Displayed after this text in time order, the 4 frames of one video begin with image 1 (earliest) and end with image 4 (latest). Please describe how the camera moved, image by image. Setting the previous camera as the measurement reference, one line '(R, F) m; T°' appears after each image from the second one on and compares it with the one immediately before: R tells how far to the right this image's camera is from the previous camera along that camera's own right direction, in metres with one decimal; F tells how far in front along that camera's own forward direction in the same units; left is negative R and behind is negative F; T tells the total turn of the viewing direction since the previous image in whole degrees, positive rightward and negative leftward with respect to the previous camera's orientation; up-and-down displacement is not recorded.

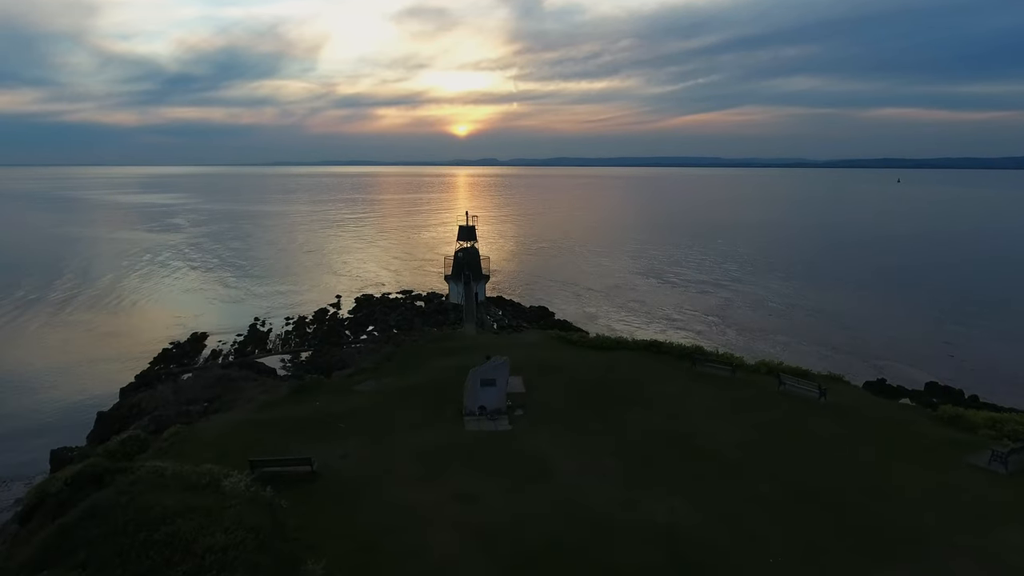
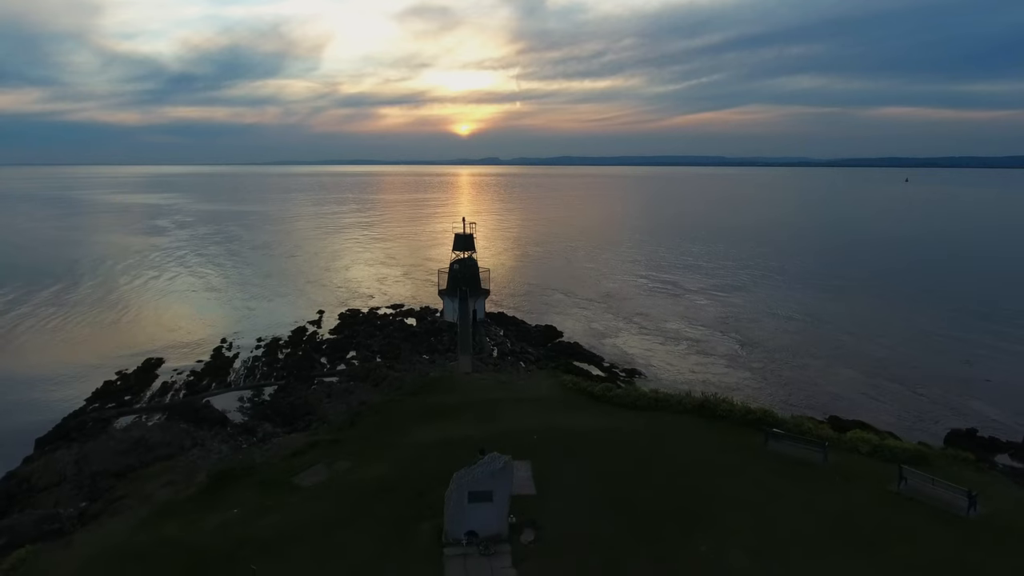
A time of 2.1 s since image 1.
(-0.1, +3.5) m; 0°
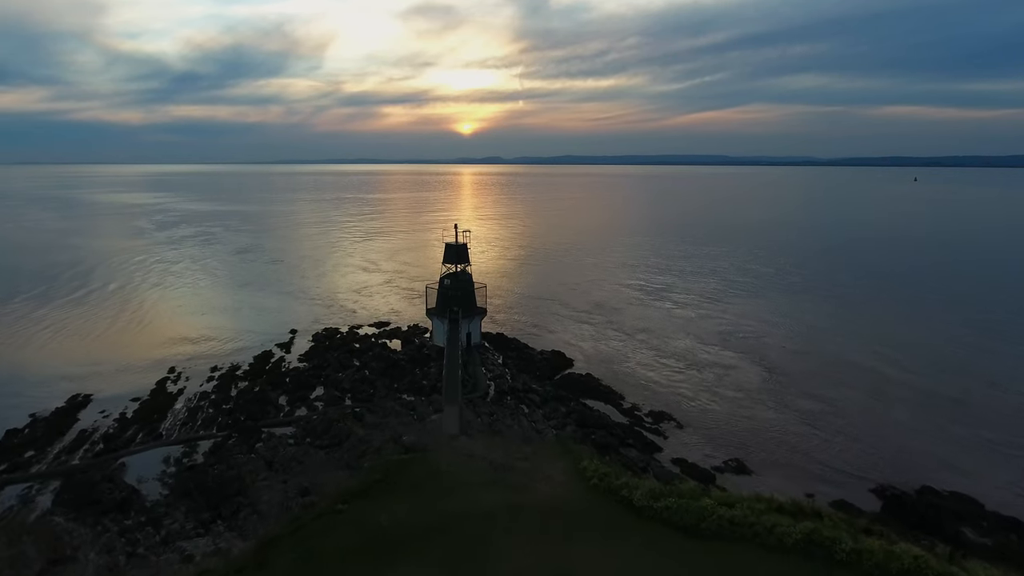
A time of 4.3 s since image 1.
(+0.1, +3.9) m; 0°
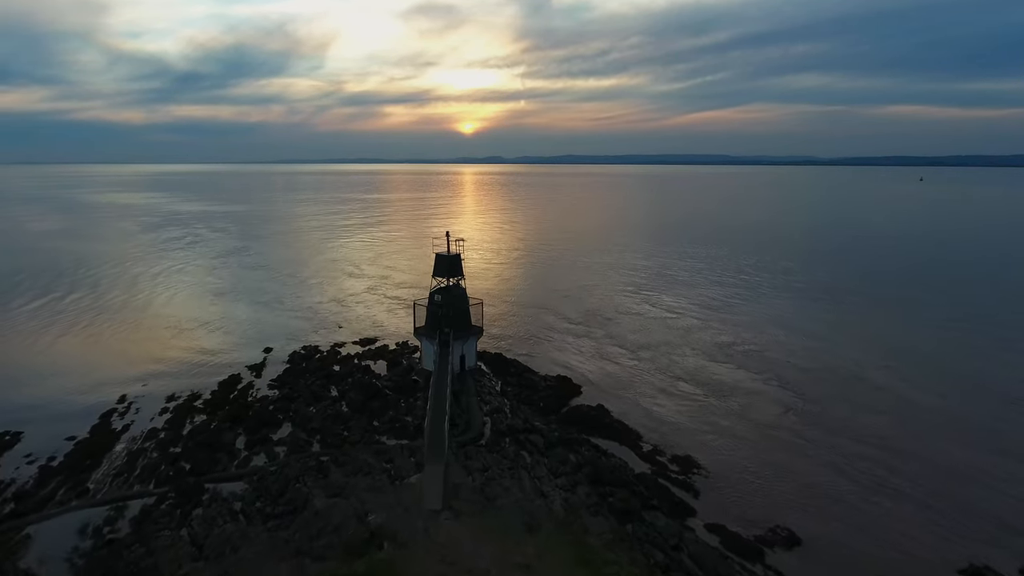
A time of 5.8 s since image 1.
(+0.1, +2.7) m; 0°
